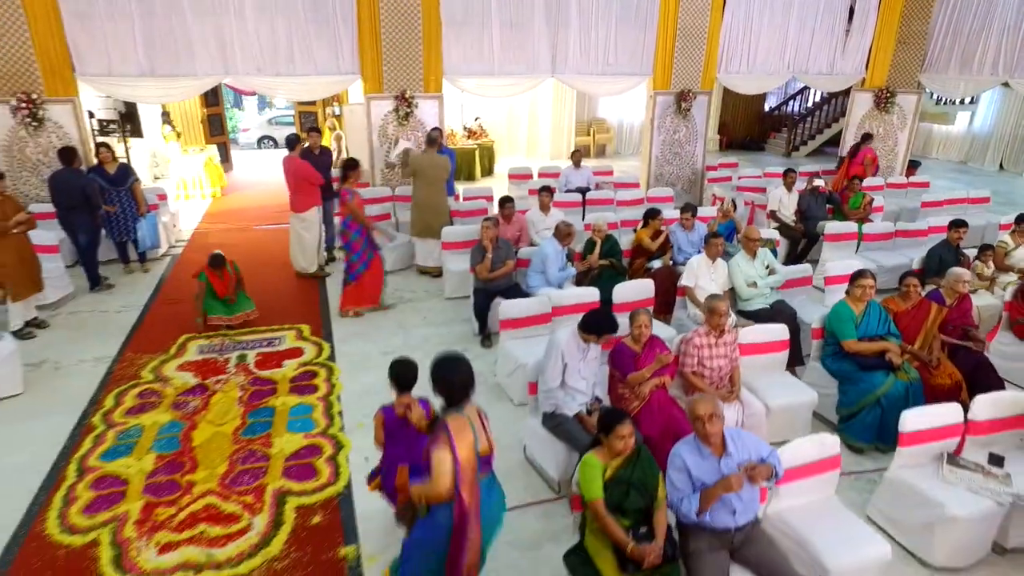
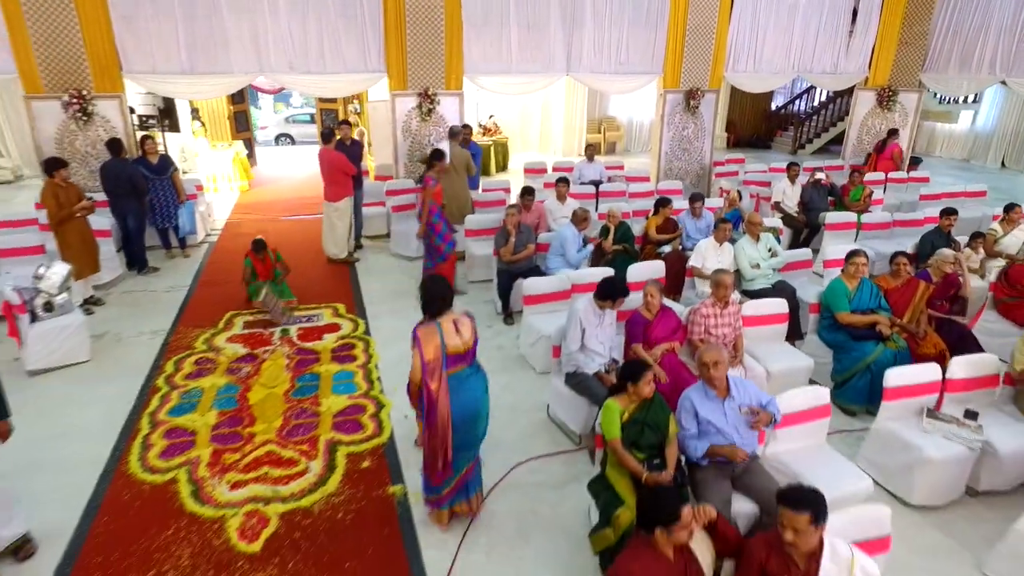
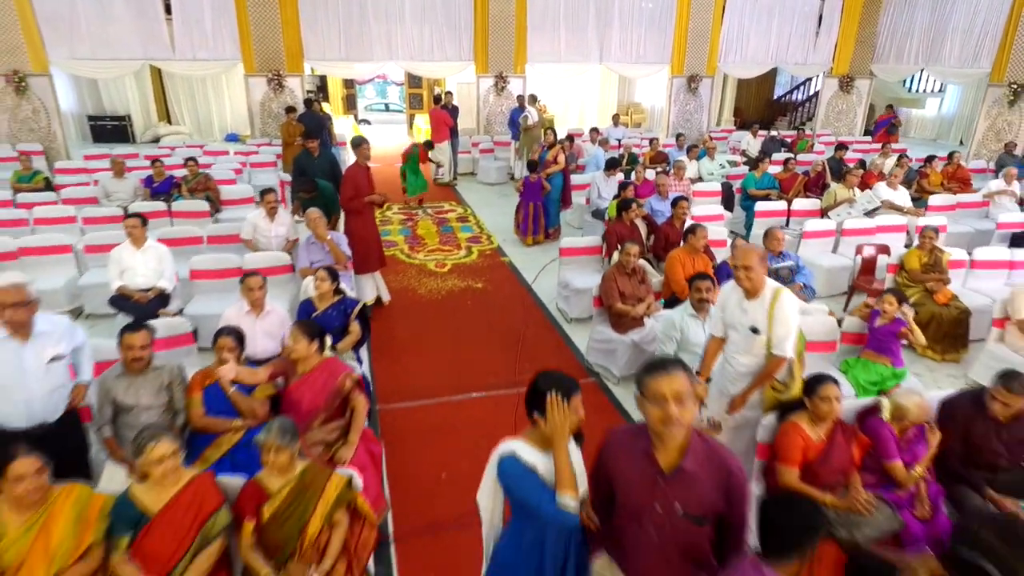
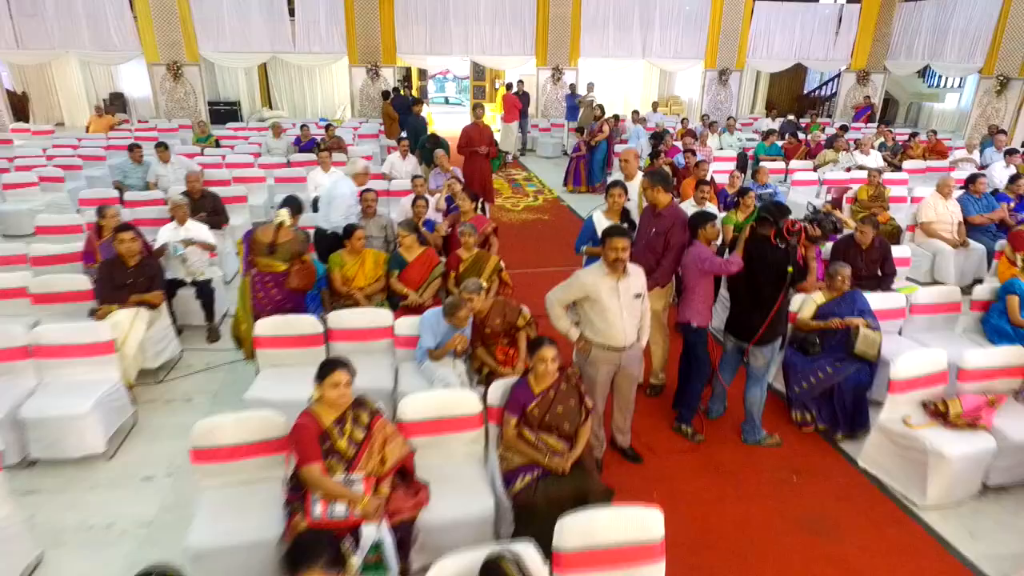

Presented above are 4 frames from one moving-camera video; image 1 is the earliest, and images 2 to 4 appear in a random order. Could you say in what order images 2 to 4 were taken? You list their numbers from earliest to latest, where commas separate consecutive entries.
2, 3, 4
